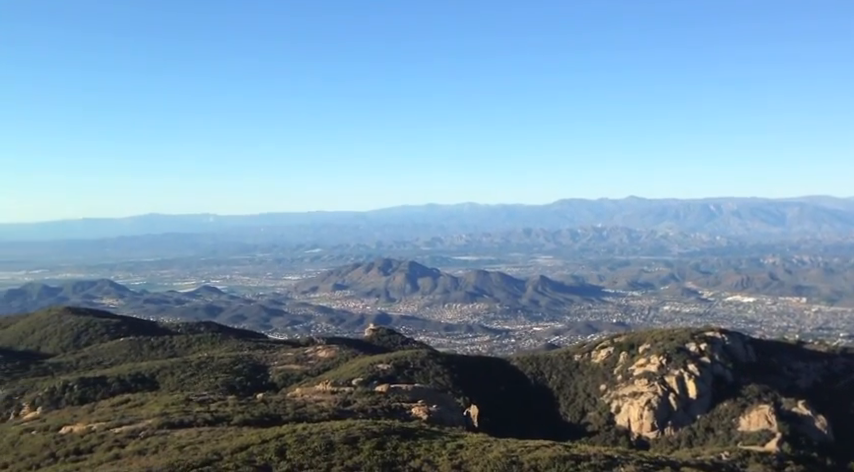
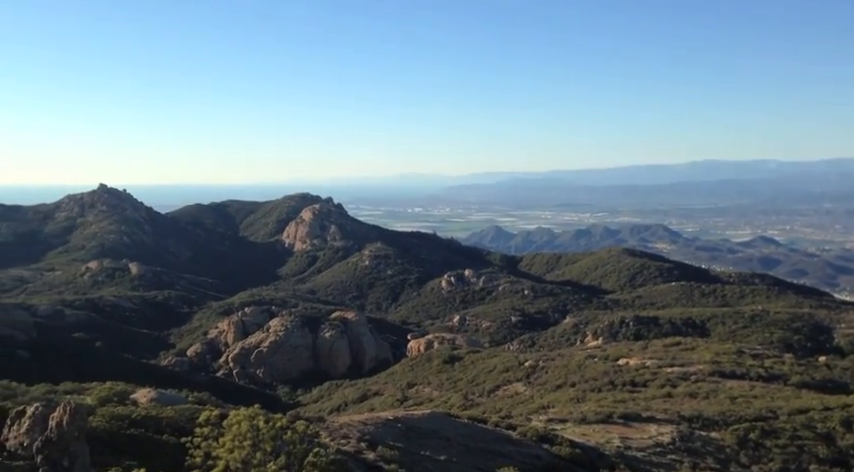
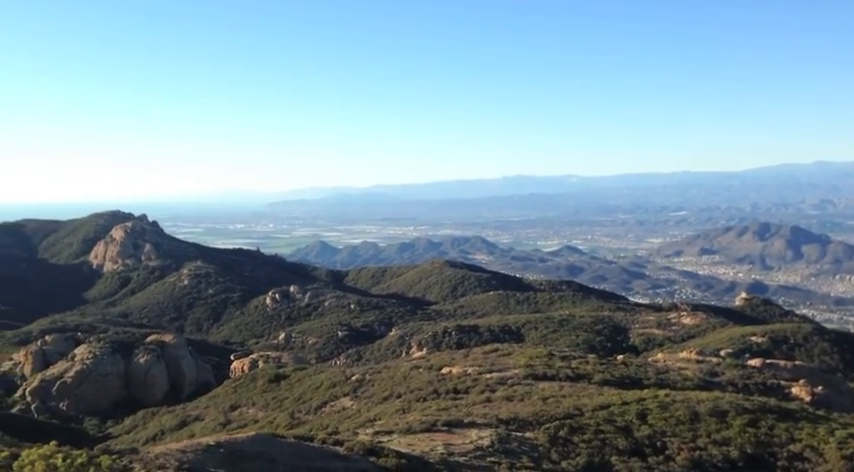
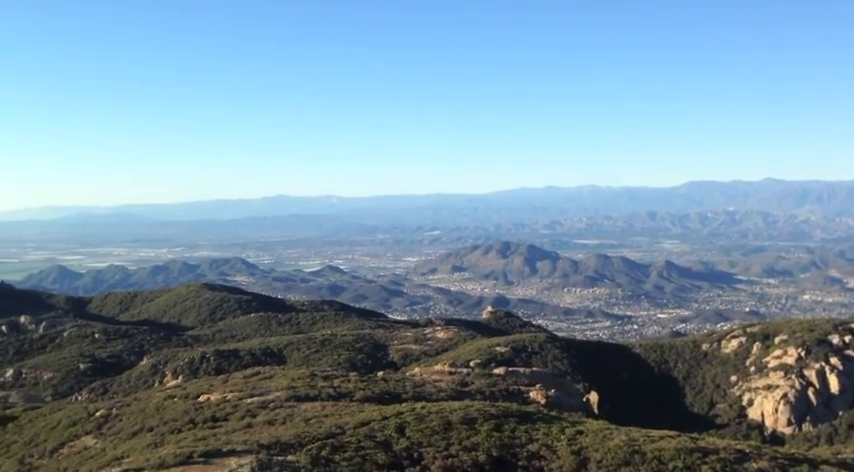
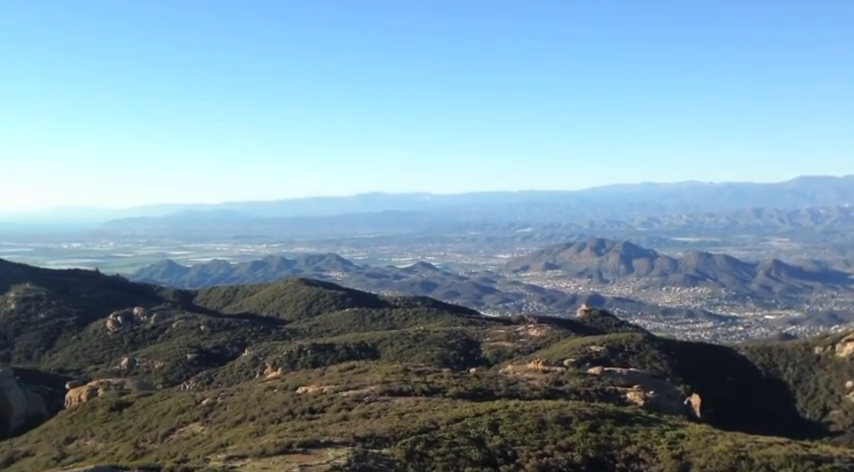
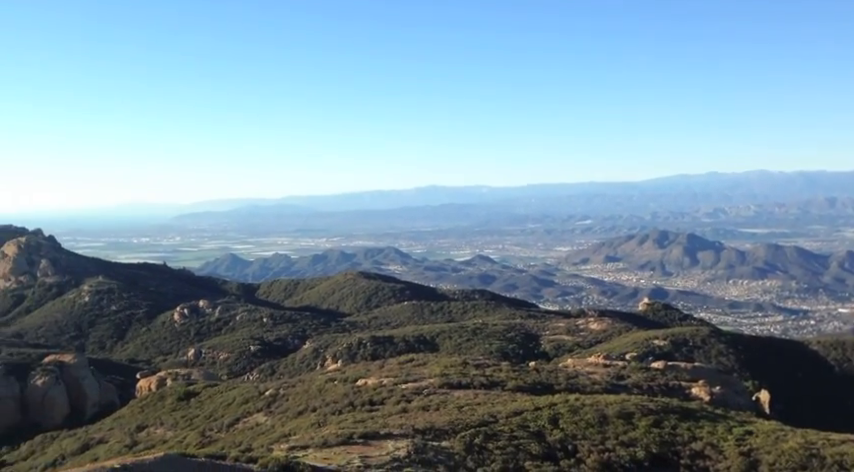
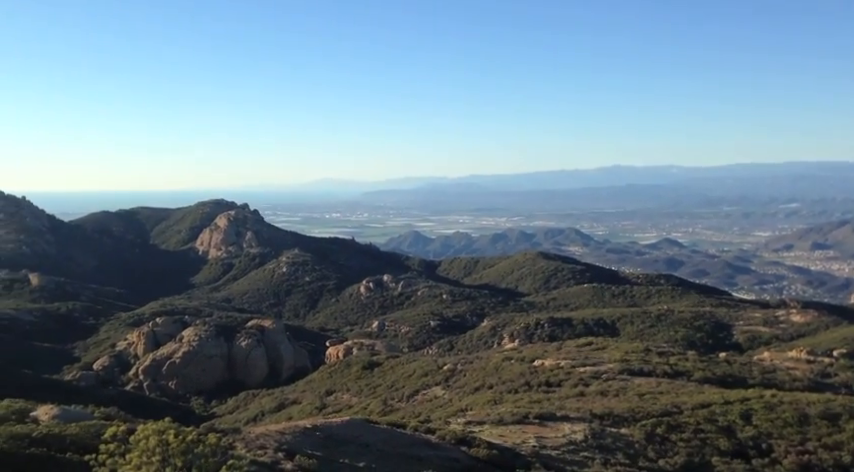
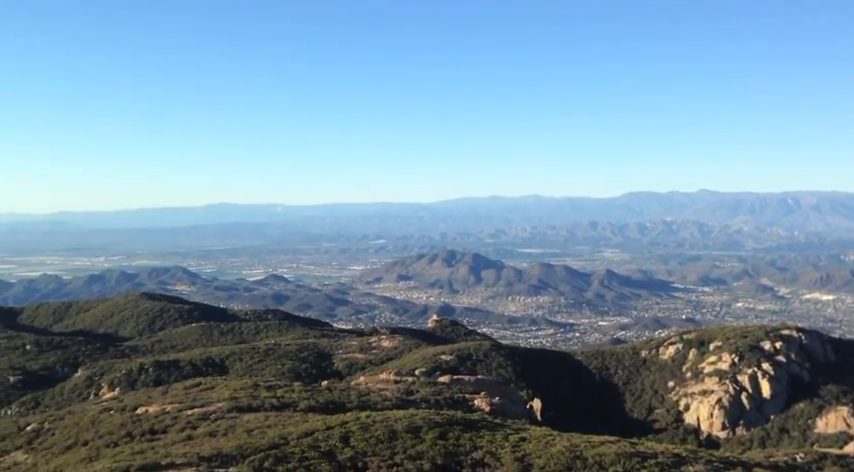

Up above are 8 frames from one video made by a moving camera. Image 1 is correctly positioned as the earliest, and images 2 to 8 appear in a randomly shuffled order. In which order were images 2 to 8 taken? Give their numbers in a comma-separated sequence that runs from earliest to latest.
8, 4, 5, 6, 3, 7, 2
